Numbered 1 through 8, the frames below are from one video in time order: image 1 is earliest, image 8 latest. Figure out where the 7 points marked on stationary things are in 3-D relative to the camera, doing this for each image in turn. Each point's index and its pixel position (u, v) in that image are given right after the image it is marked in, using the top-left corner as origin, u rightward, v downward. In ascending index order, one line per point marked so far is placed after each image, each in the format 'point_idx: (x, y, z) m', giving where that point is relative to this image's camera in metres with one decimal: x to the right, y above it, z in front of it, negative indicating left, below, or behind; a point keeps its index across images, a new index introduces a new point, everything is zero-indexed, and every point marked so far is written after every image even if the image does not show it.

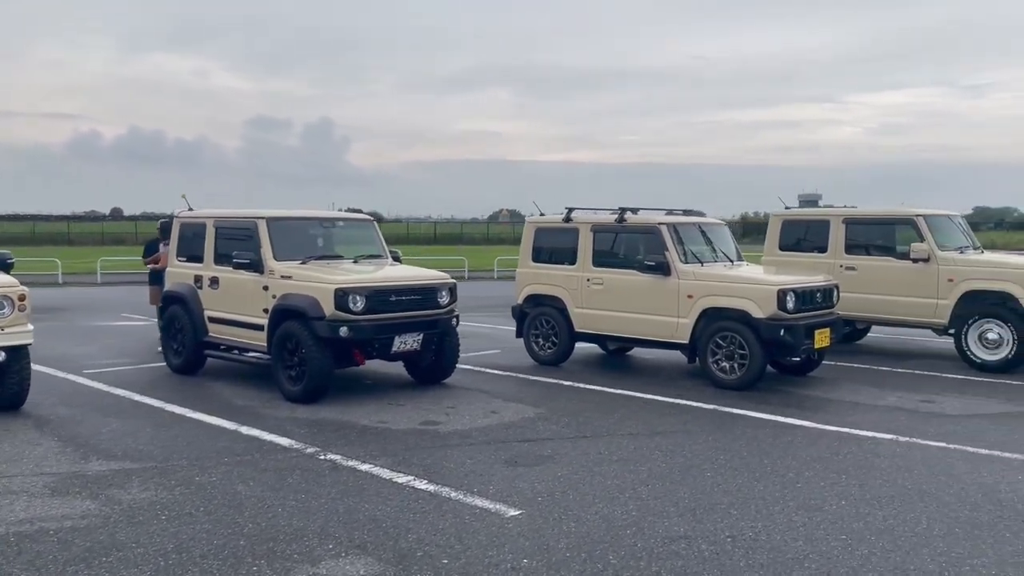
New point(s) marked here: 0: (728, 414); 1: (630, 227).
0: (+2.1, -1.2, +8.3) m
1: (+1.5, +0.8, +10.6) m
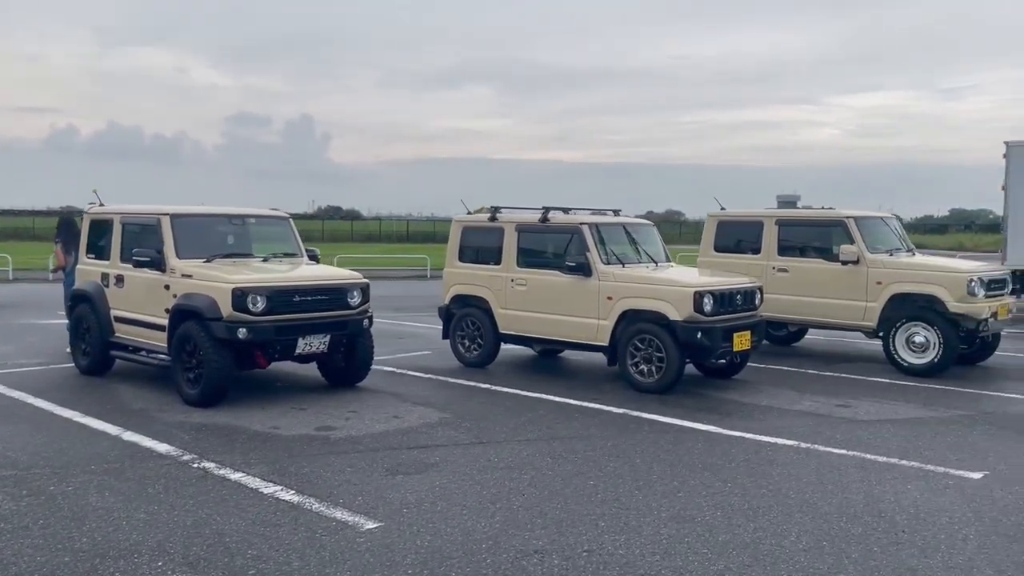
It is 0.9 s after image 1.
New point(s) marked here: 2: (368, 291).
0: (+1.2, -1.3, +8.1) m
1: (+0.5, +0.8, +10.4) m
2: (-1.6, 0.0, +9.2) m
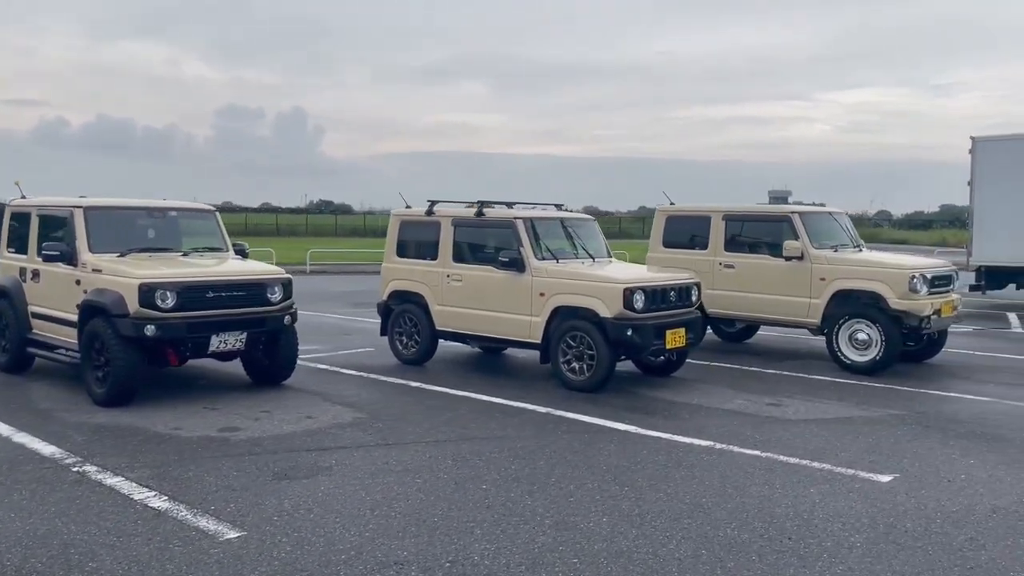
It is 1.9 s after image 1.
0: (+0.4, -1.2, +7.9) m
1: (-0.3, +0.8, +10.1) m
2: (-2.4, 0.0, +8.9) m
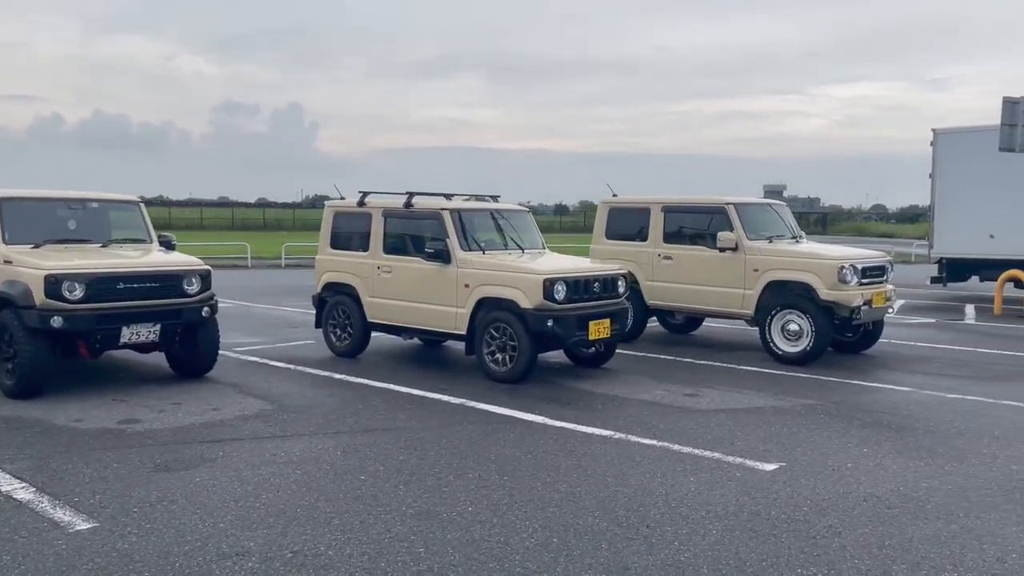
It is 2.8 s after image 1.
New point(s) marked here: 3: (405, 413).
0: (-0.4, -1.1, +7.9) m
1: (-1.2, +0.9, +10.1) m
2: (-3.2, +0.1, +8.9) m
3: (-1.0, -1.1, +7.7) m
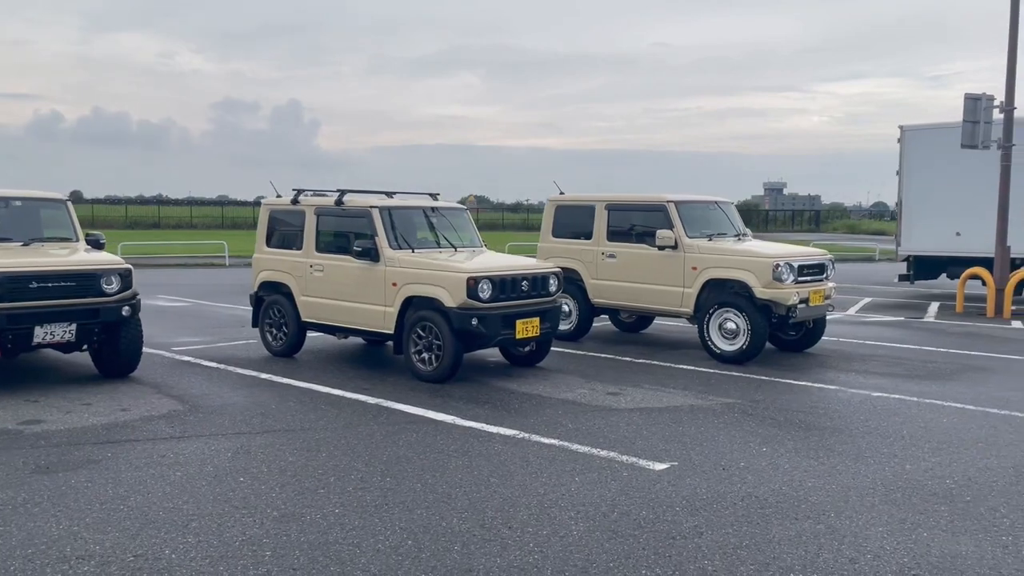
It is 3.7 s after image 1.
0: (-1.2, -1.1, +7.8) m
1: (-2.0, +0.9, +10.0) m
2: (-4.0, +0.1, +8.8) m
3: (-1.8, -1.1, +7.6) m
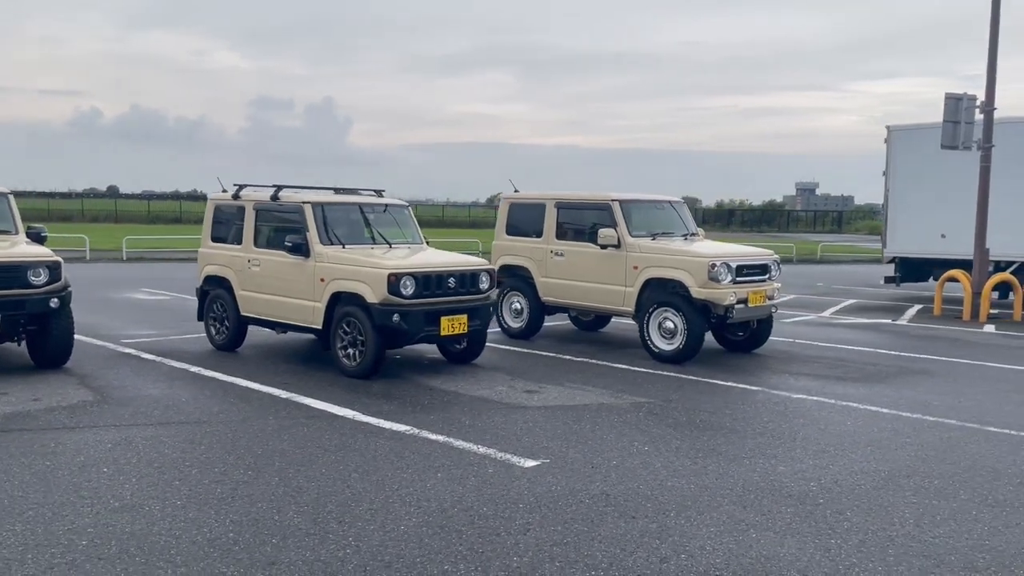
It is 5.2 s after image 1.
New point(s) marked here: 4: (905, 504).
0: (-2.1, -1.1, +7.8) m
1: (-2.7, +1.0, +10.1) m
2: (-4.8, +0.2, +8.9) m
3: (-2.6, -1.1, +7.7) m
4: (+2.4, -1.3, +5.2) m
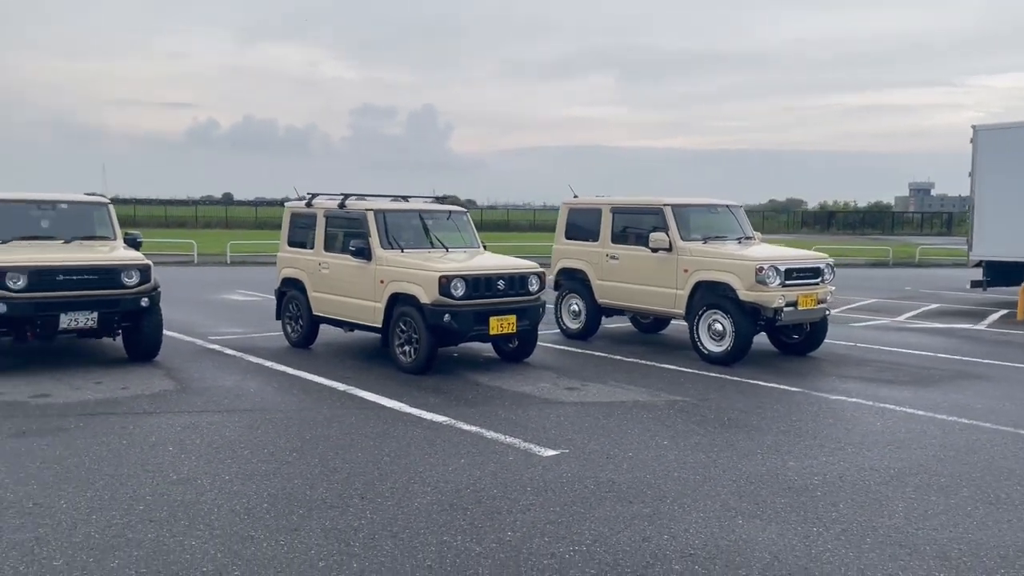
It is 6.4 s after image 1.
0: (-1.7, -1.1, +8.5) m
1: (-2.1, +1.0, +10.8) m
2: (-4.3, +0.2, +9.9) m
3: (-2.3, -1.1, +8.4) m
4: (+2.5, -1.3, +5.3) m
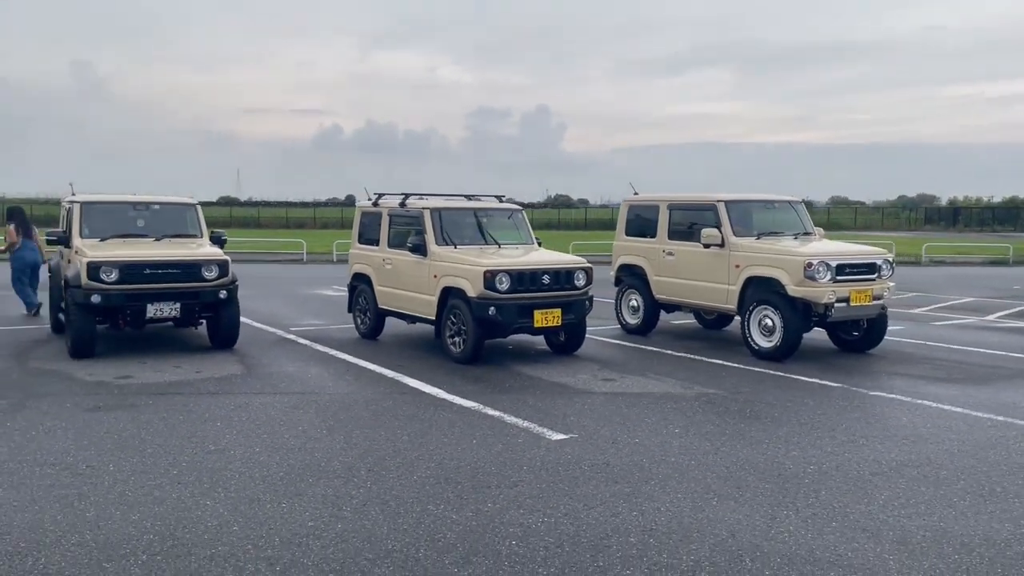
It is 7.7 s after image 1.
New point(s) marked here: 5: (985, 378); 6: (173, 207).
0: (-1.3, -1.0, +9.1) m
1: (-1.4, +1.0, +11.4) m
2: (-3.7, +0.3, +10.8) m
3: (-1.9, -1.0, +9.1) m
4: (+2.4, -1.3, +5.4) m
5: (+5.3, -1.0, +9.3) m
6: (-4.8, +1.2, +11.9) m
